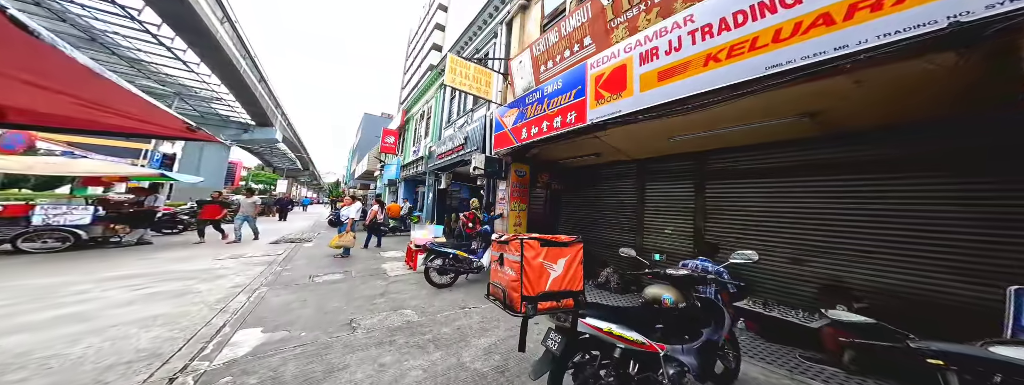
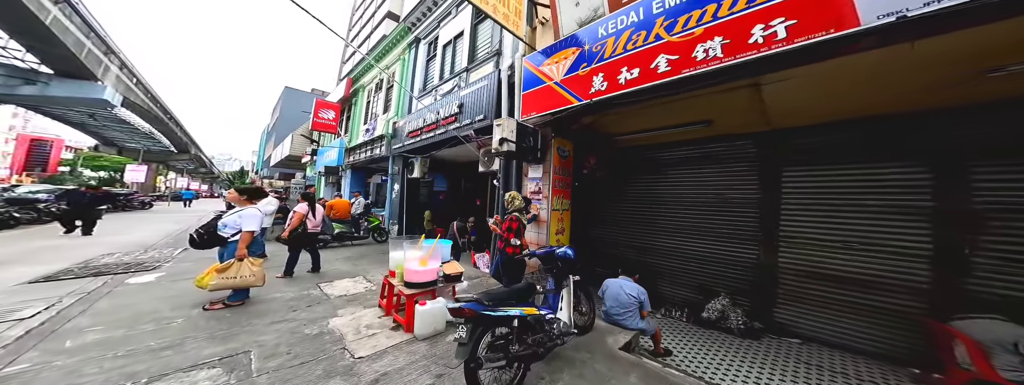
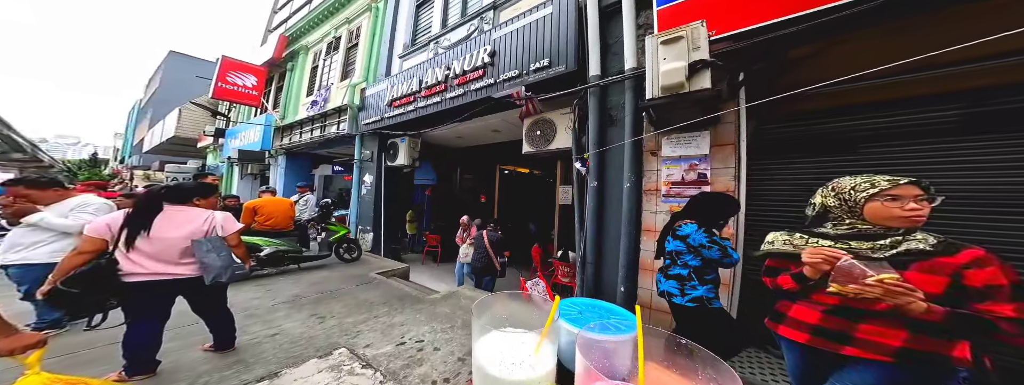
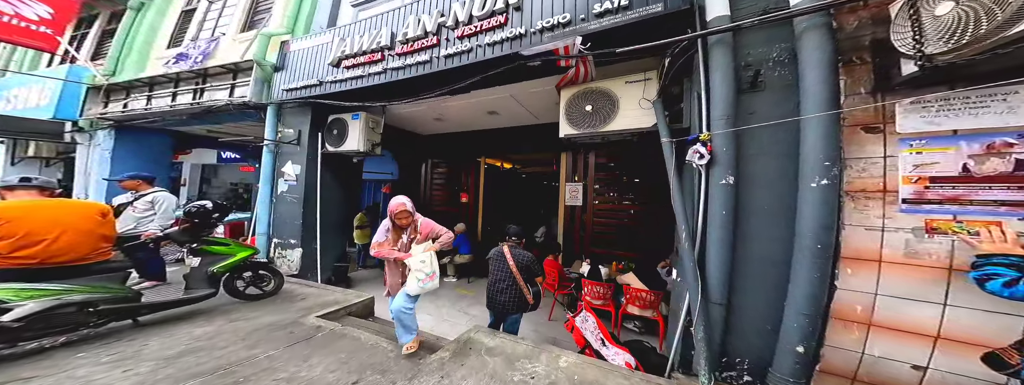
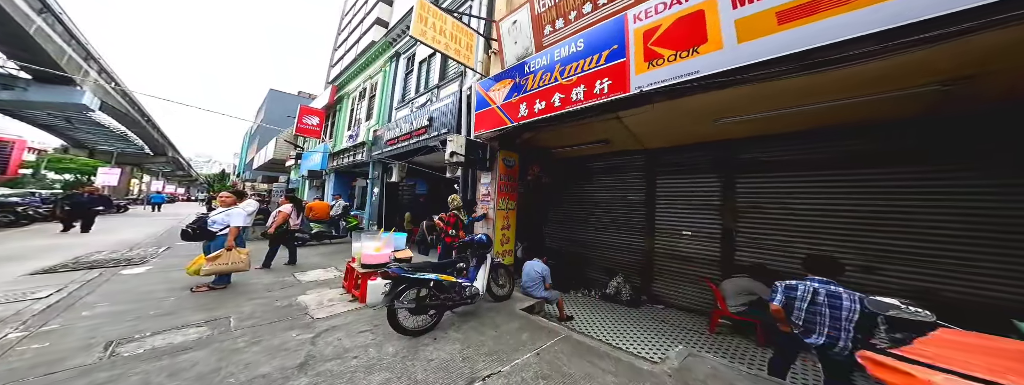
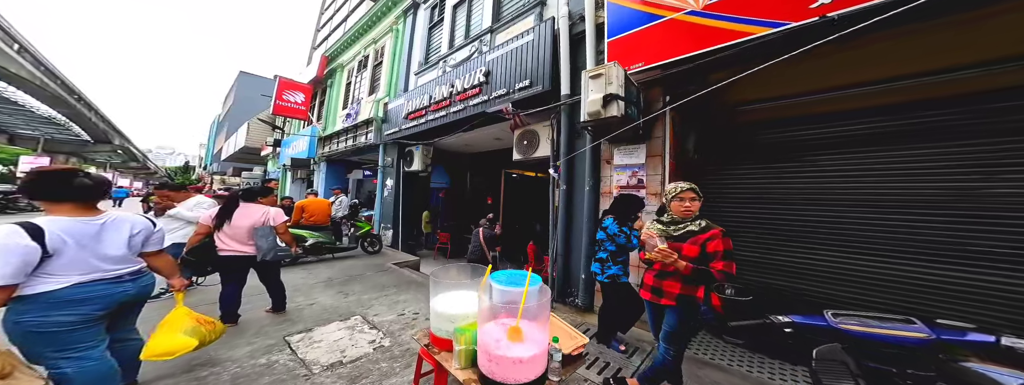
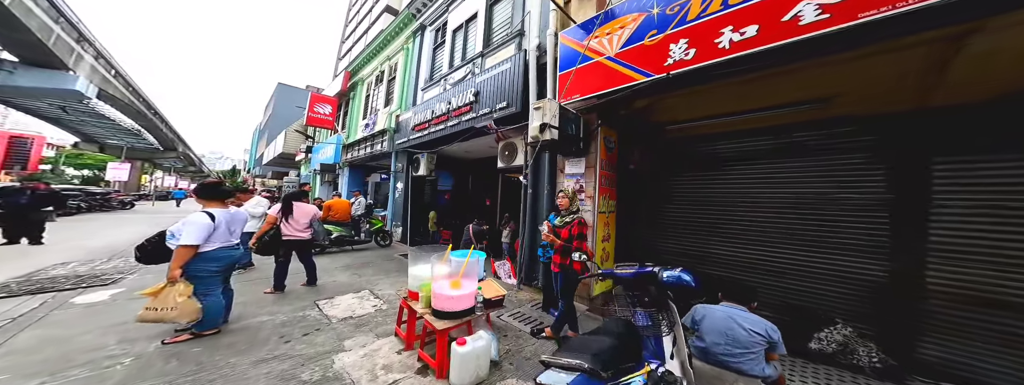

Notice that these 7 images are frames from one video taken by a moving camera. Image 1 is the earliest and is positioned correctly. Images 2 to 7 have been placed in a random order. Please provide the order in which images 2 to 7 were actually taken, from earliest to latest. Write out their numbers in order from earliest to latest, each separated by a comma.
5, 2, 7, 6, 3, 4
